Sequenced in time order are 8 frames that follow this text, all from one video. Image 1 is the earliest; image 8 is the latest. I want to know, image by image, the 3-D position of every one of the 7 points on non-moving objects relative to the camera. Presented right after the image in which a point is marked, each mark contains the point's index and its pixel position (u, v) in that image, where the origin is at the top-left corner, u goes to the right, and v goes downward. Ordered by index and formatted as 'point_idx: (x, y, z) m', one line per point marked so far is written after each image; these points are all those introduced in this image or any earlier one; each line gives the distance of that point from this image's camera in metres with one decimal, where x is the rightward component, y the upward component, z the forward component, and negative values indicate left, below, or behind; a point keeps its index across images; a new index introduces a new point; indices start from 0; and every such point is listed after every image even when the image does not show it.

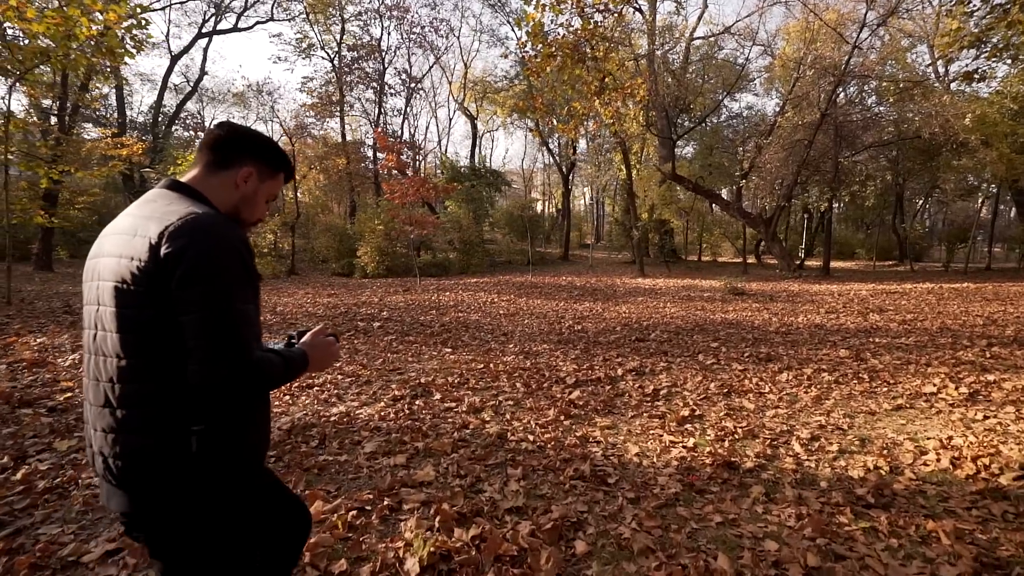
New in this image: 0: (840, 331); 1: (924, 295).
0: (+5.8, -0.8, +8.2) m
1: (+10.9, -0.2, +12.4) m
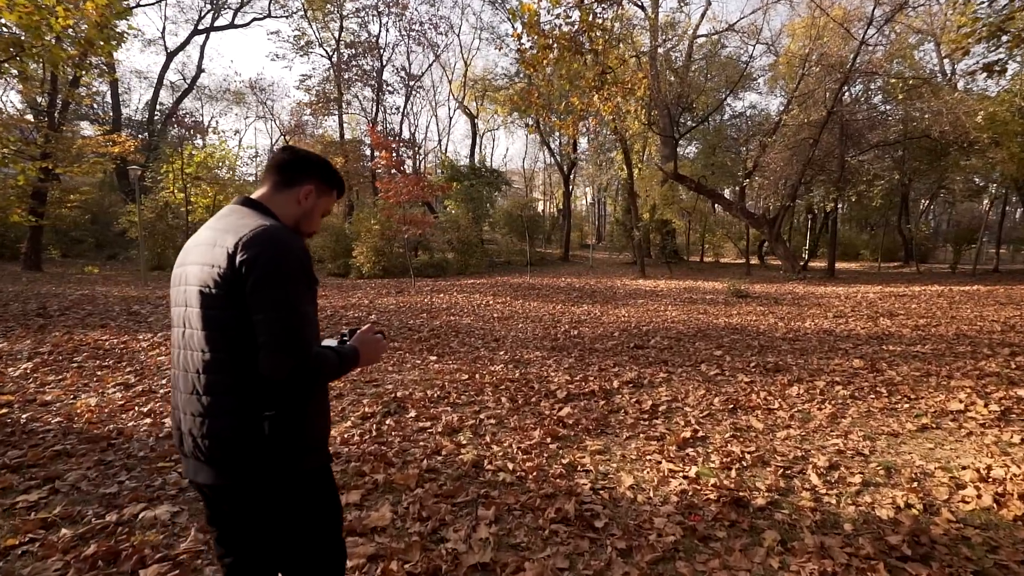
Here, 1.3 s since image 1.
0: (+5.7, -0.9, +7.9) m
1: (+10.8, -0.2, +12.1) m
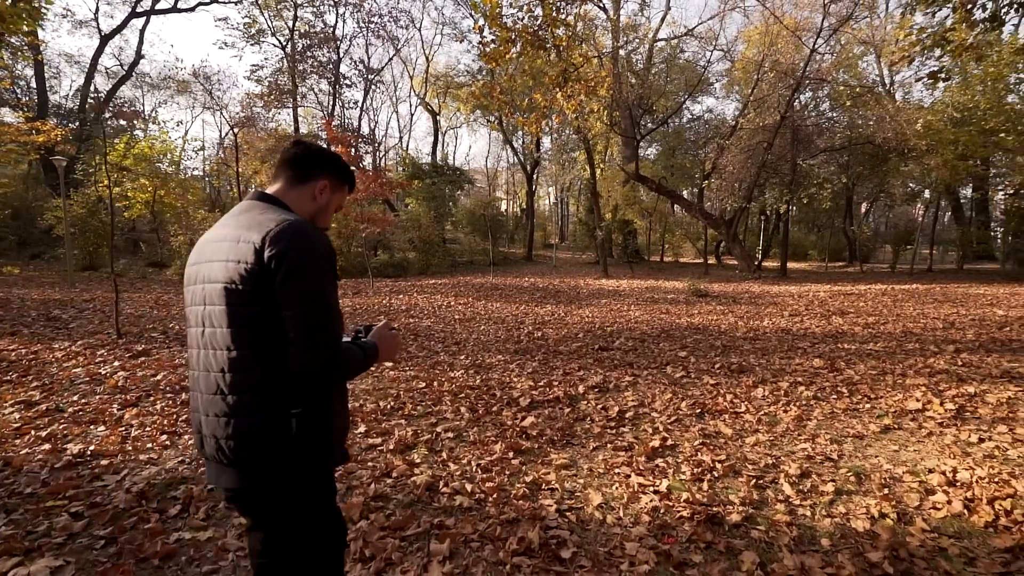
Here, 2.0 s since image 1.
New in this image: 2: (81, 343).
0: (+5.1, -0.8, +8.1) m
1: (+9.8, -0.2, +12.6) m
2: (-7.0, -0.9, +7.7) m
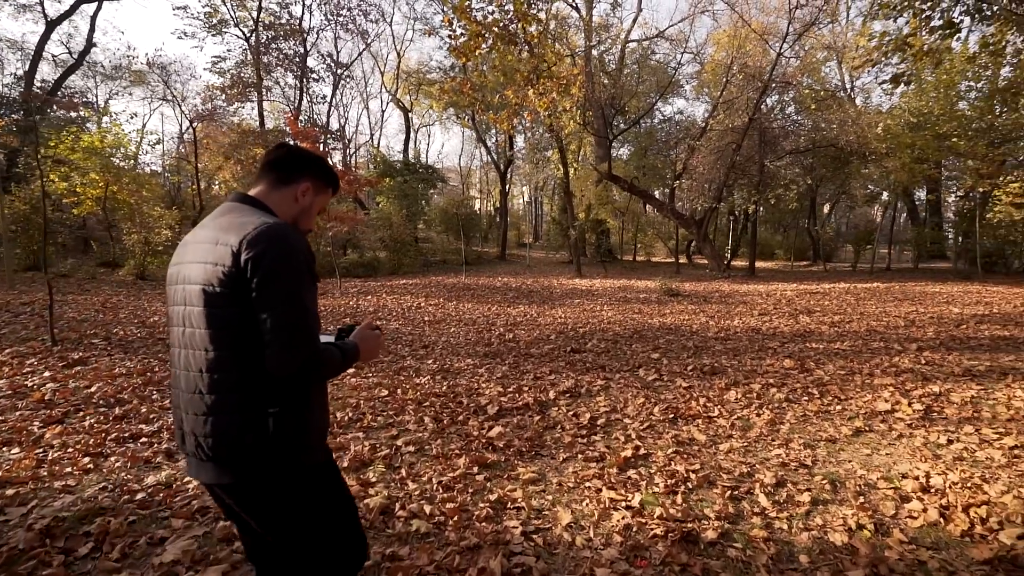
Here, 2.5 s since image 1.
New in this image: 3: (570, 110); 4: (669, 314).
0: (+4.6, -0.8, +8.2) m
1: (+9.1, -0.2, +13.0) m
2: (-7.5, -0.9, +7.2) m
3: (+2.1, +6.2, +16.6) m
4: (+3.5, -0.6, +10.6) m
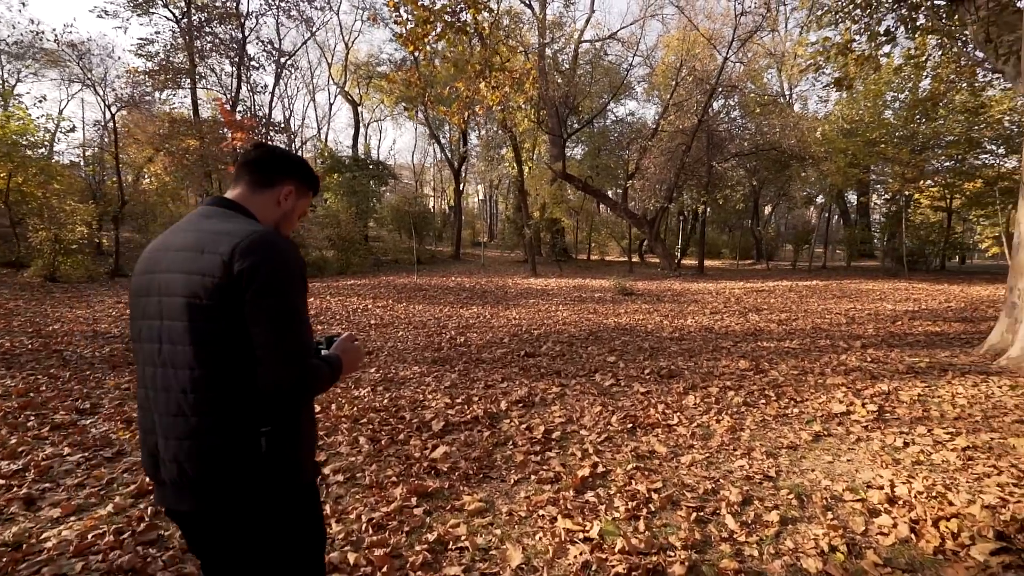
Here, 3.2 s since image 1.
0: (+3.8, -0.8, +8.3) m
1: (+7.8, -0.1, +13.5) m
2: (-8.2, -1.0, +6.2) m
3: (+0.4, +6.2, +16.4) m
4: (+2.5, -0.6, +10.6) m
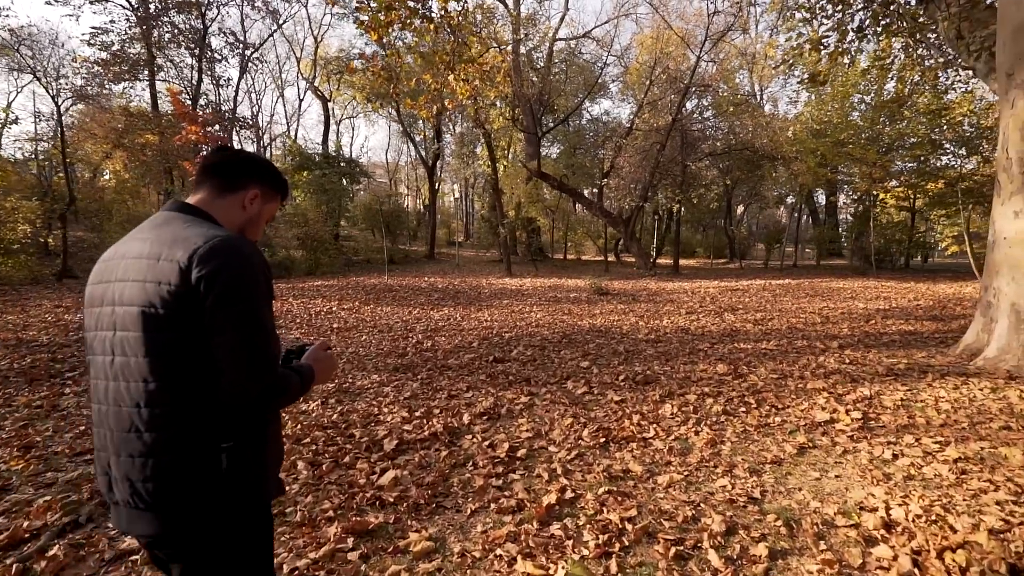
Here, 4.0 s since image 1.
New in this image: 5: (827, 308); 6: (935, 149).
0: (+3.3, -0.8, +8.2) m
1: (+7.1, -0.1, +13.6) m
2: (-8.5, -1.1, +5.5) m
3: (-0.5, +6.2, +16.1) m
4: (+1.9, -0.6, +10.4) m
5: (+6.6, -0.4, +9.8) m
6: (+17.3, +5.7, +19.3) m
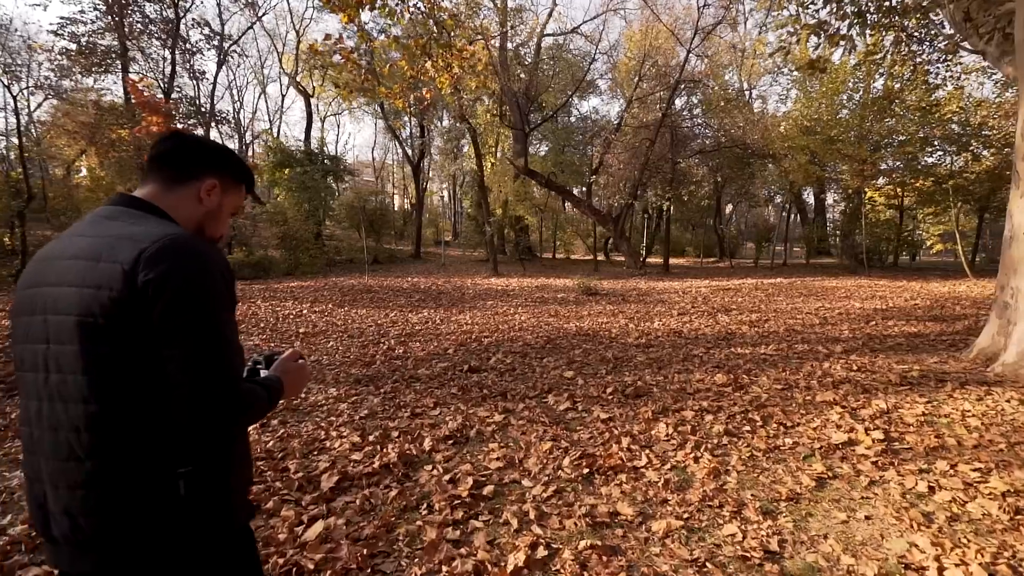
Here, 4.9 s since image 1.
0: (+3.0, -0.8, +7.8) m
1: (+6.7, -0.1, +13.2) m
2: (-8.7, -1.1, +4.9) m
3: (-0.9, +6.2, +15.6) m
4: (+1.6, -0.6, +10.0) m
5: (+6.2, -0.4, +9.5) m
6: (+16.8, +5.8, +19.2) m
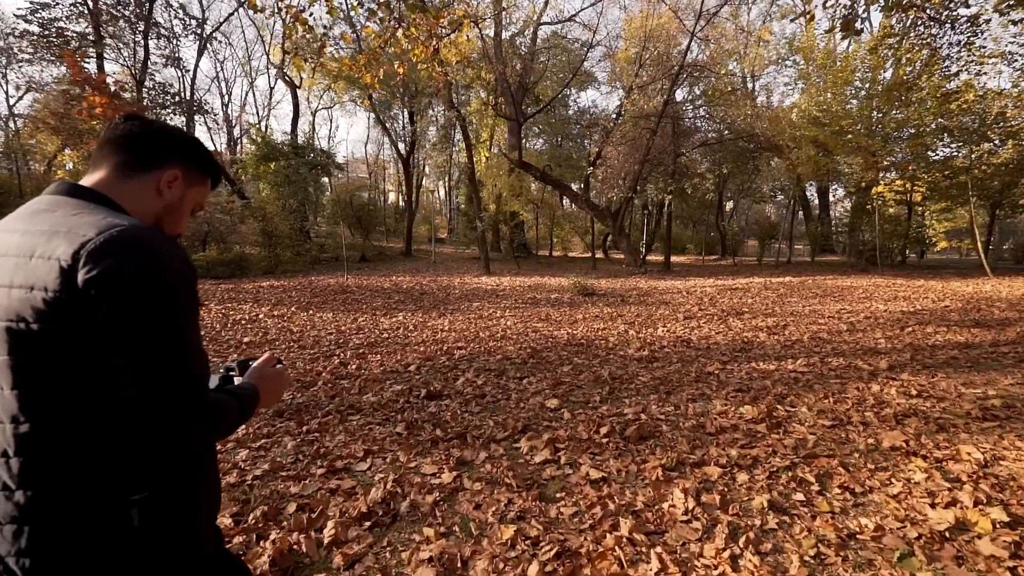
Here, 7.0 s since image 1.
0: (+2.8, -0.8, +6.9) m
1: (+6.5, 0.0, +12.3) m
2: (-9.0, -1.1, +4.0) m
3: (-1.1, +6.3, +14.7) m
4: (+1.4, -0.6, +9.1) m
5: (+6.0, -0.4, +8.6) m
6: (+16.6, +5.8, +18.3) m
